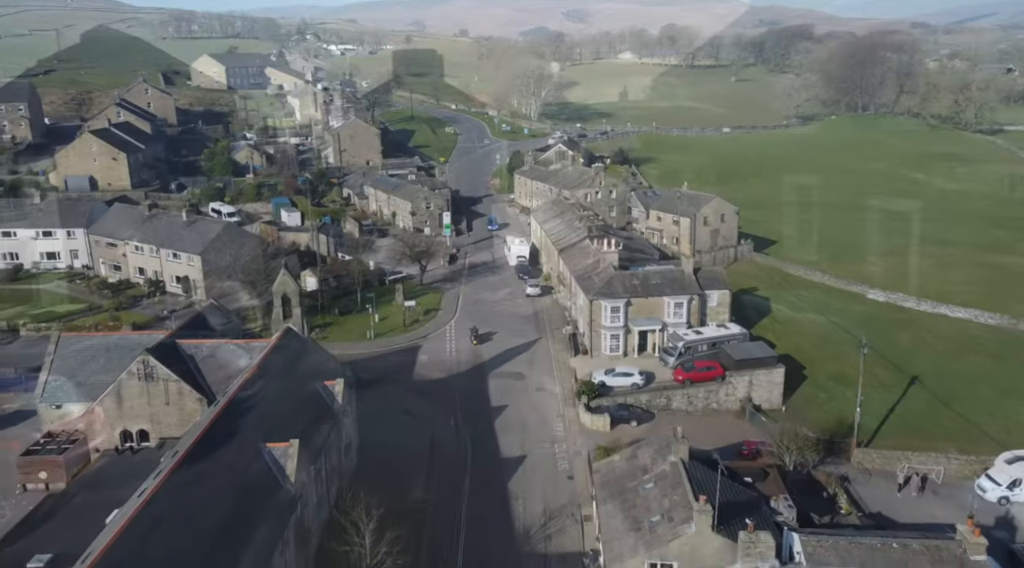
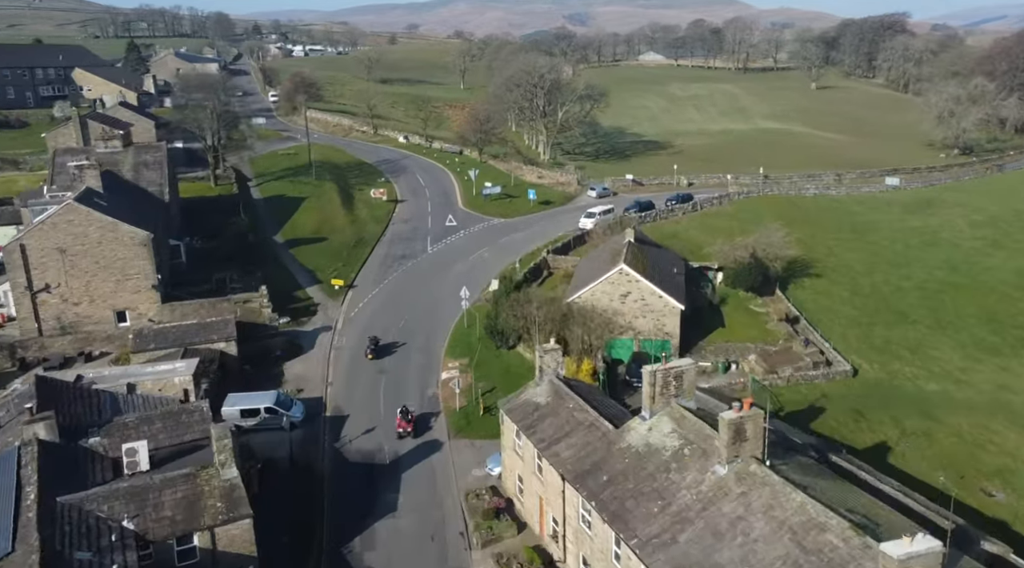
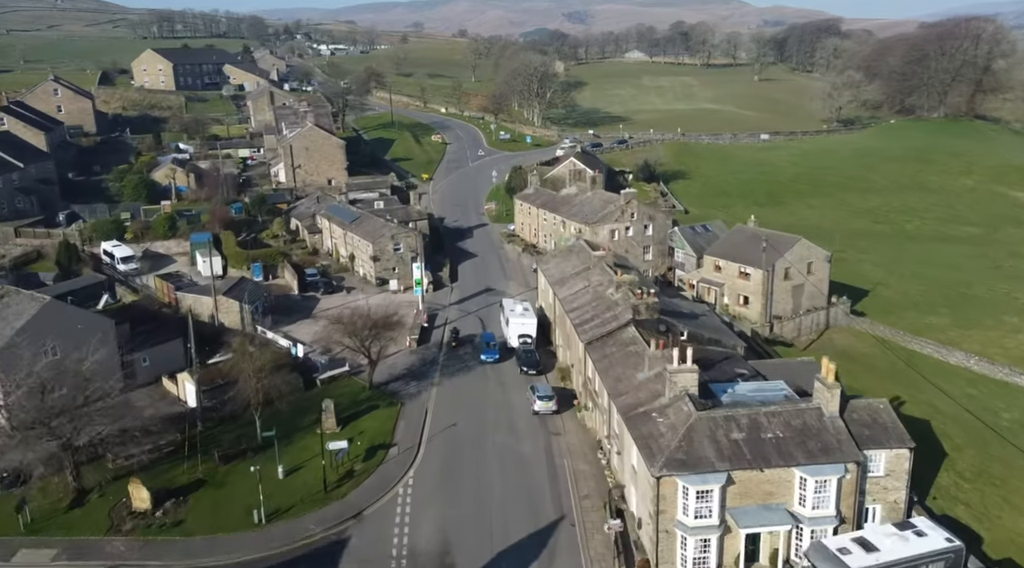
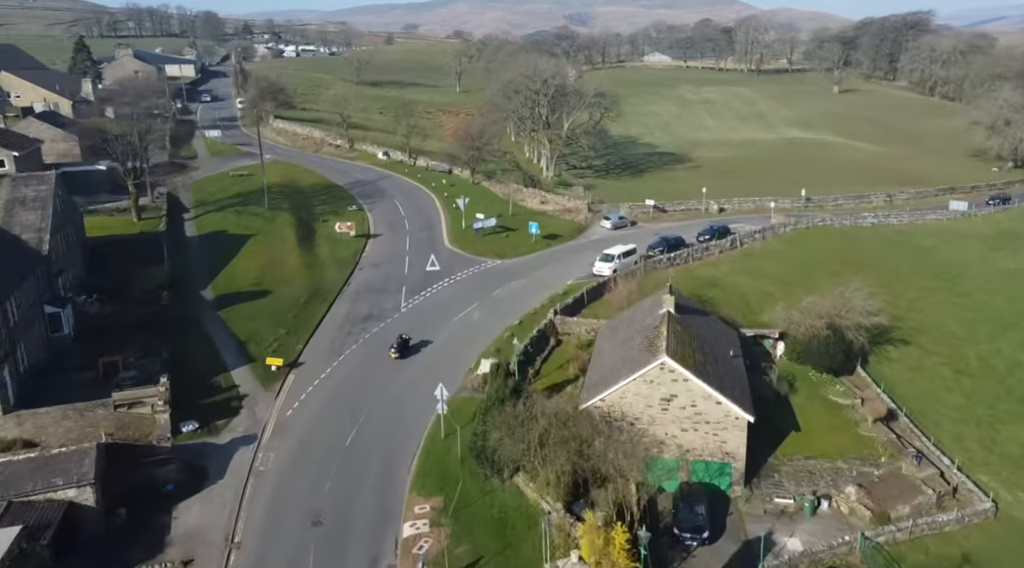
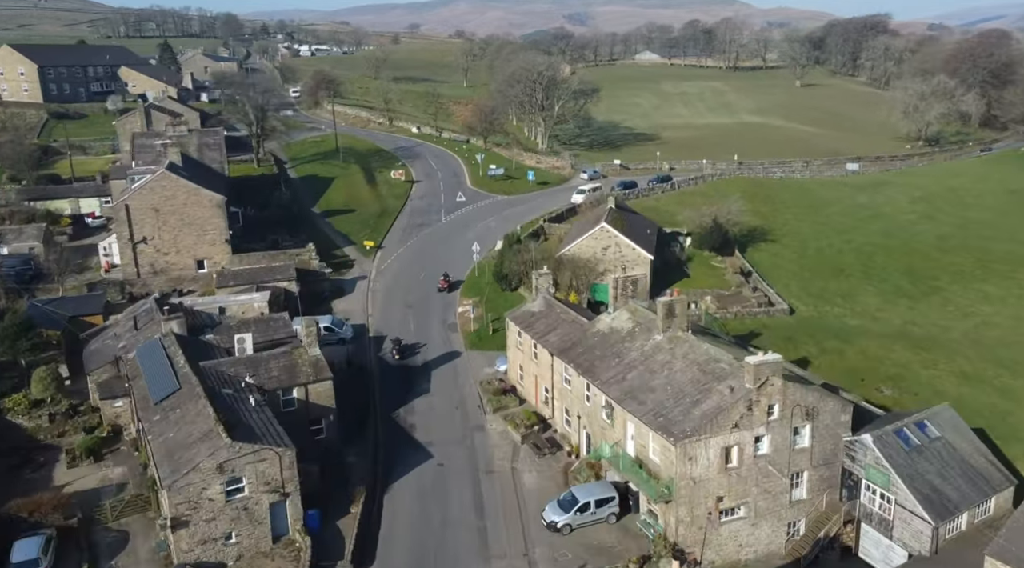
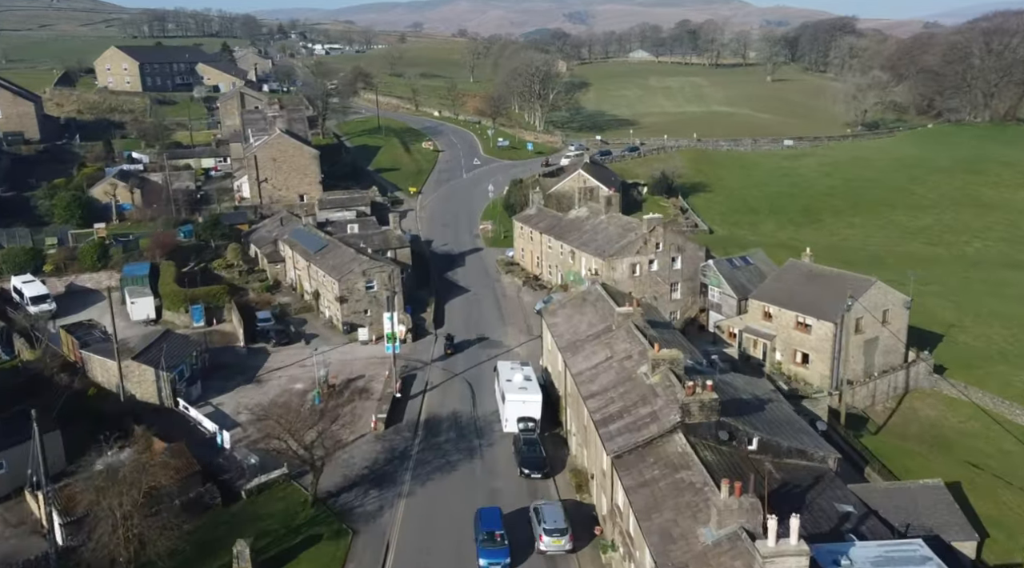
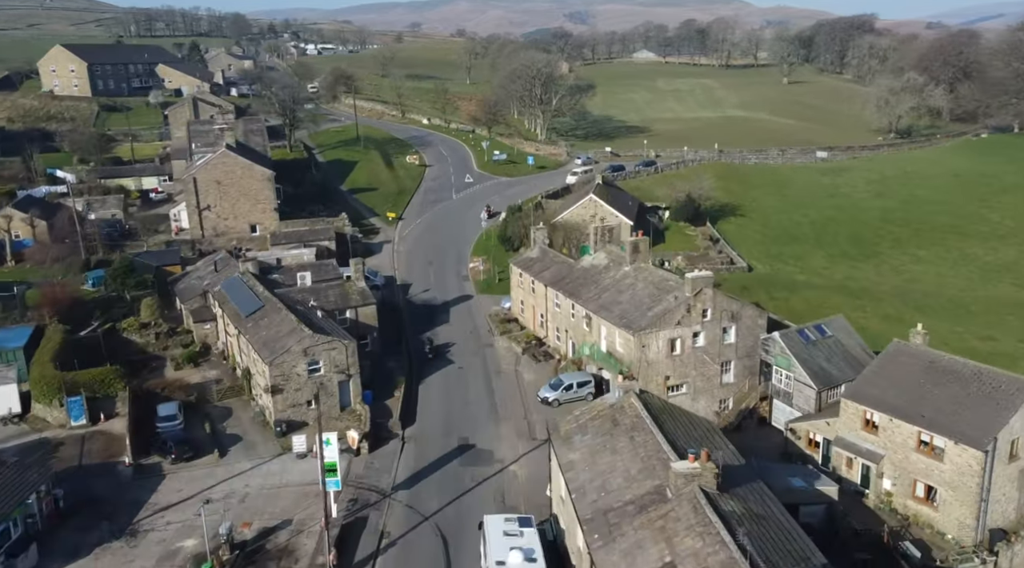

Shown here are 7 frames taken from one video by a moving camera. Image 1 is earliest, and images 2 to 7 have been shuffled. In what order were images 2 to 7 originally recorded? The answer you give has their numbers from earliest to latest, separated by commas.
3, 6, 7, 5, 2, 4
